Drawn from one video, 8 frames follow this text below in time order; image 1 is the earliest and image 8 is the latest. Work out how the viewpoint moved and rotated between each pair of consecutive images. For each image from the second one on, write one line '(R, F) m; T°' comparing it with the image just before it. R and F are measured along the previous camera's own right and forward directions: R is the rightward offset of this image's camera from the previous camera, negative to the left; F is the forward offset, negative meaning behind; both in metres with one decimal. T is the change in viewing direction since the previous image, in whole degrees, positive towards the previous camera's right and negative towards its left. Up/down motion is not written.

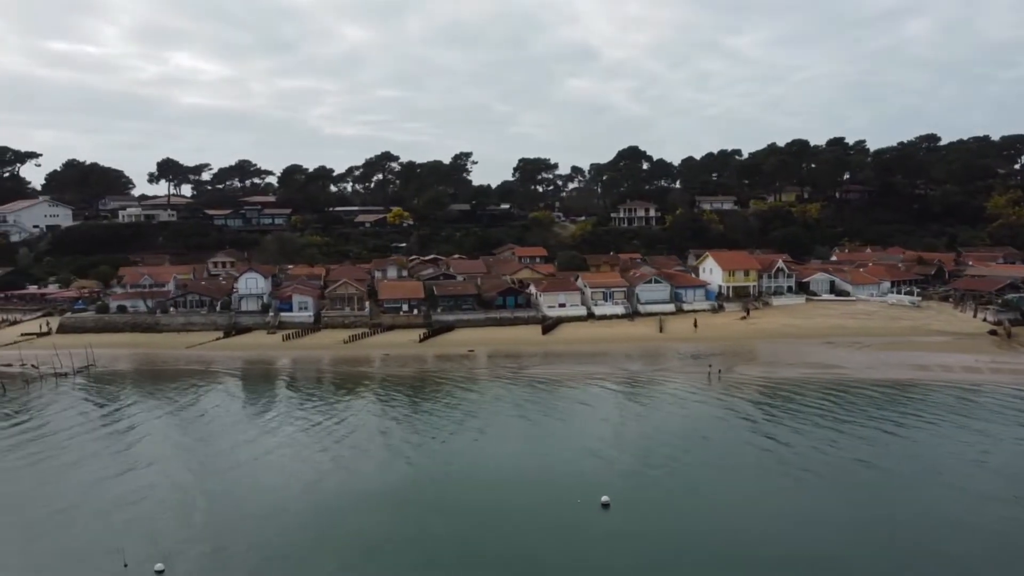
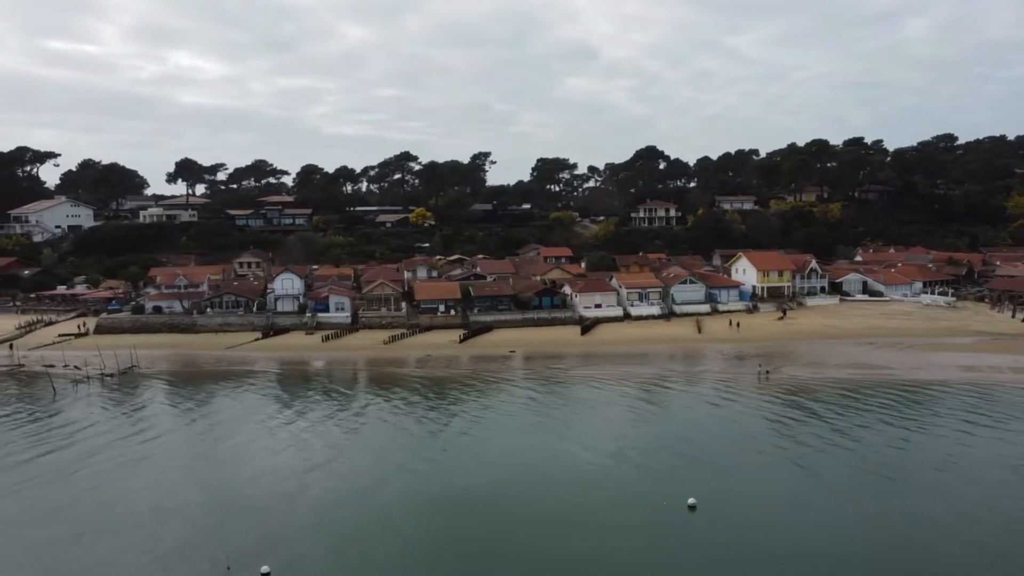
(-1.3, 0.0) m; 0°
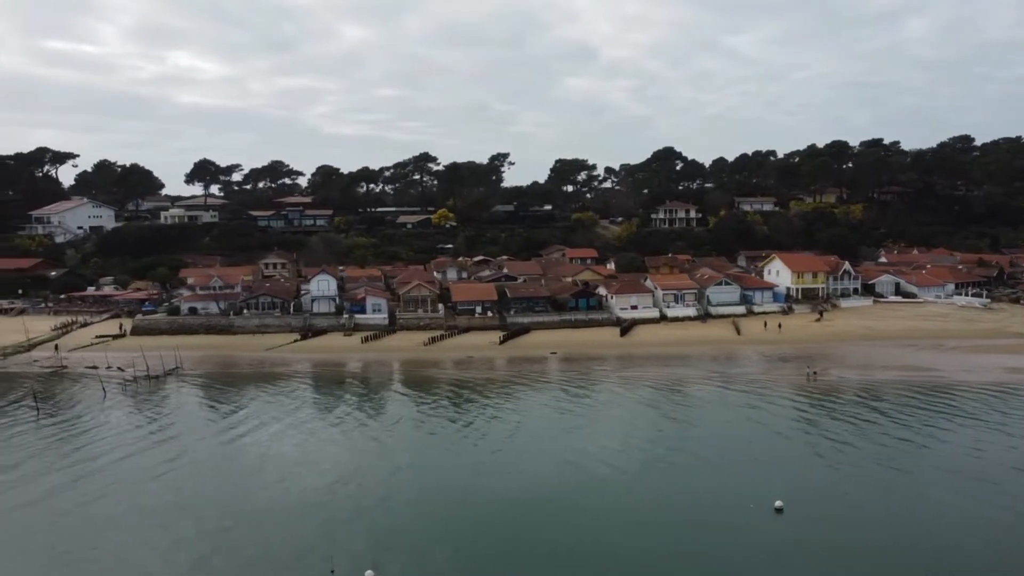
(-1.4, 0.0) m; 0°
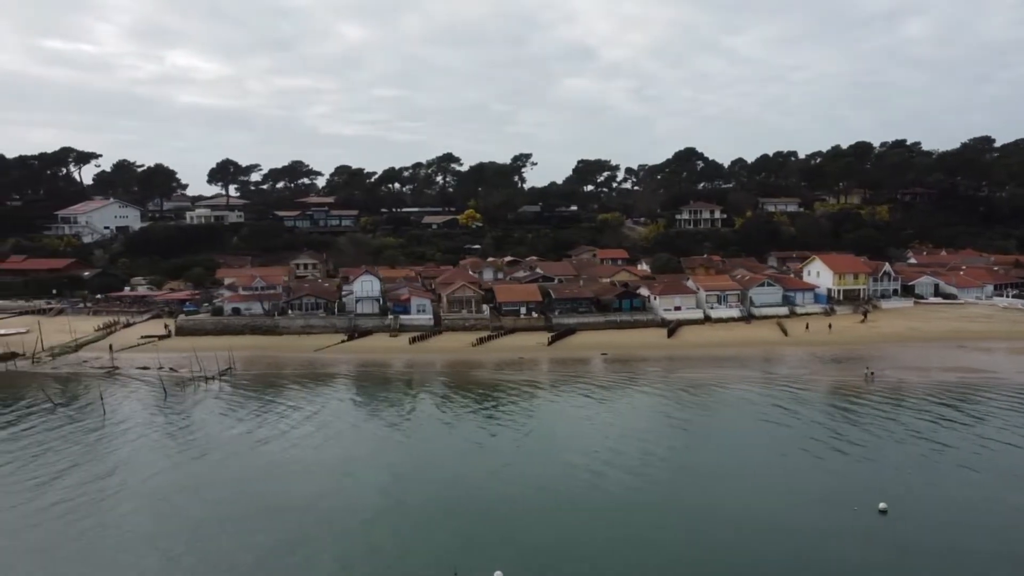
(-1.6, 0.0) m; 0°
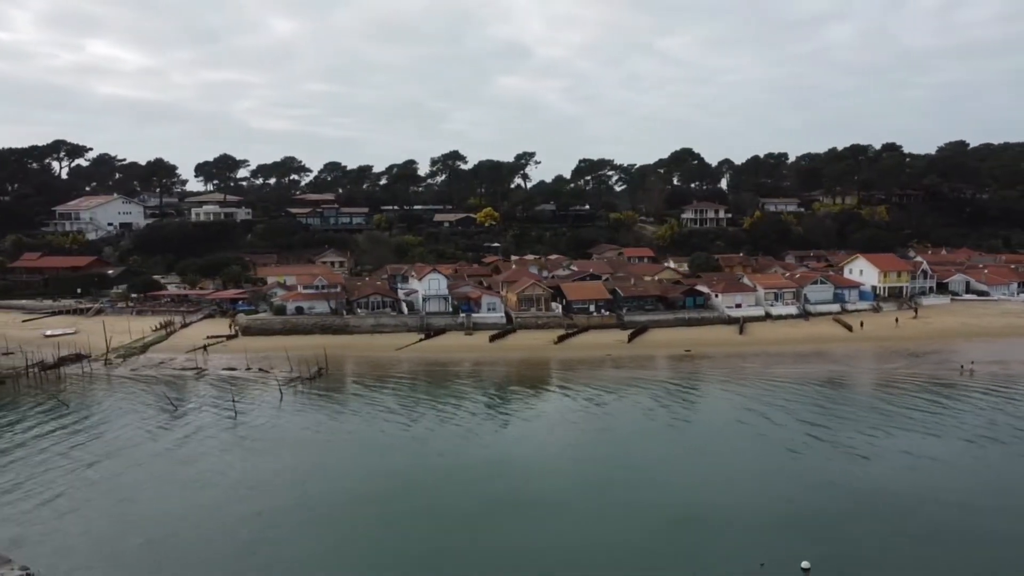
(-4.9, 0.0) m; +5°
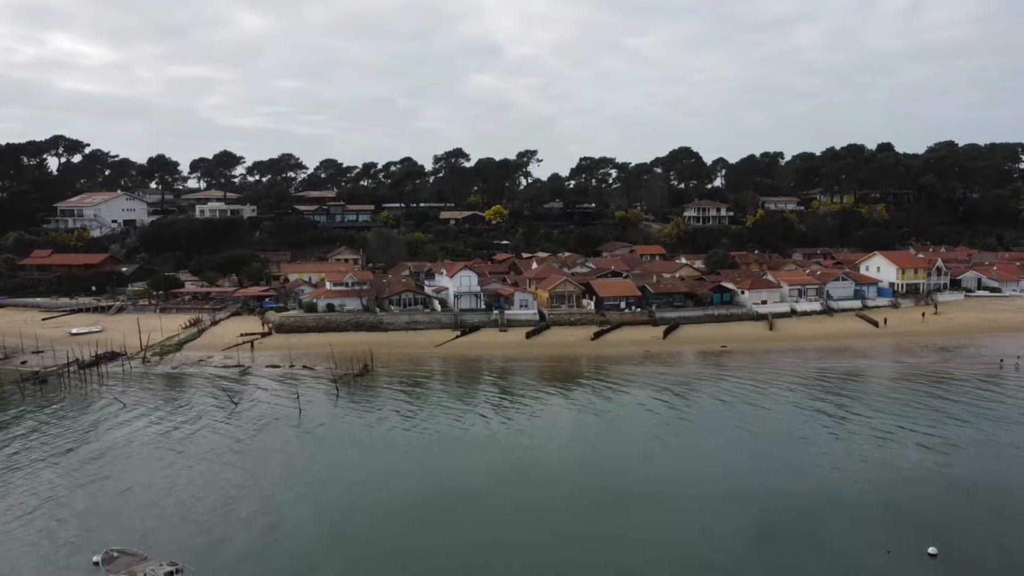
(-2.2, -0.1) m; +2°
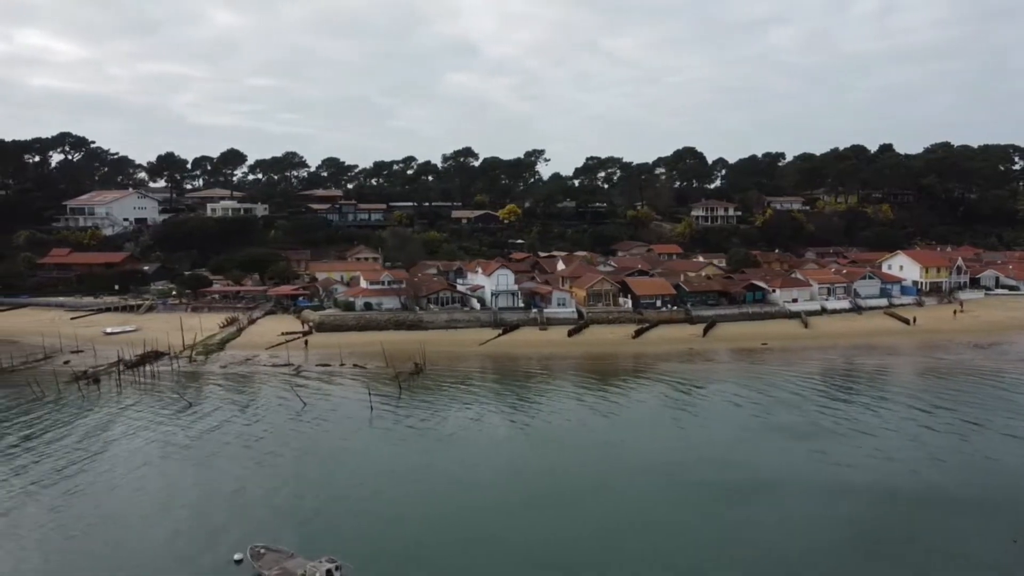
(-2.3, -0.1) m; +2°
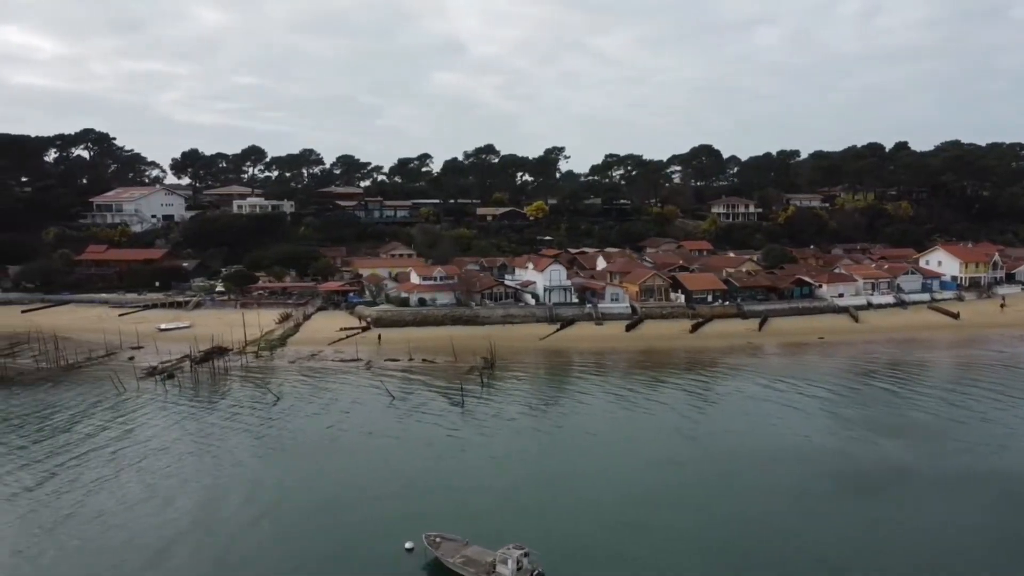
(-2.5, -0.1) m; +1°
